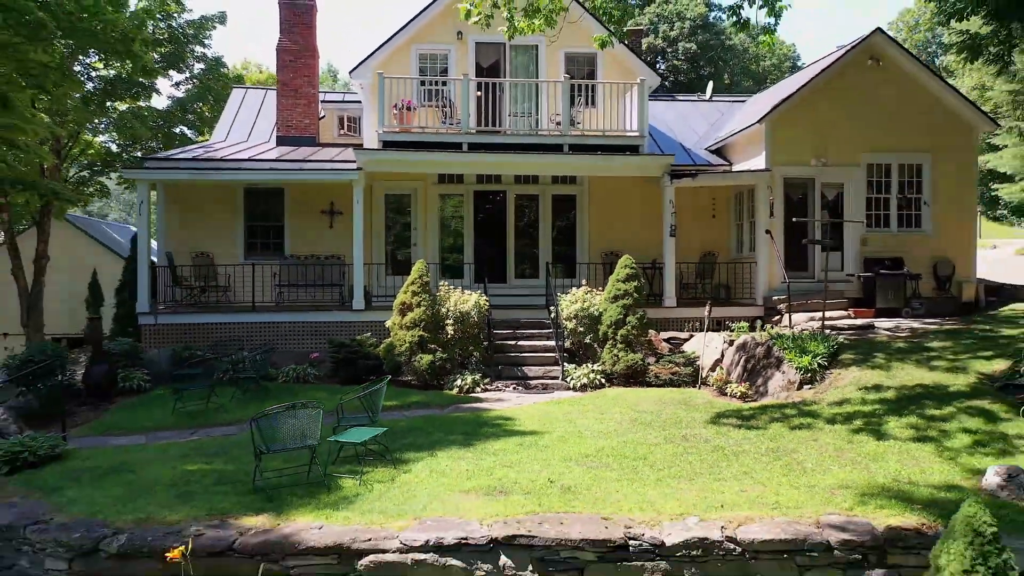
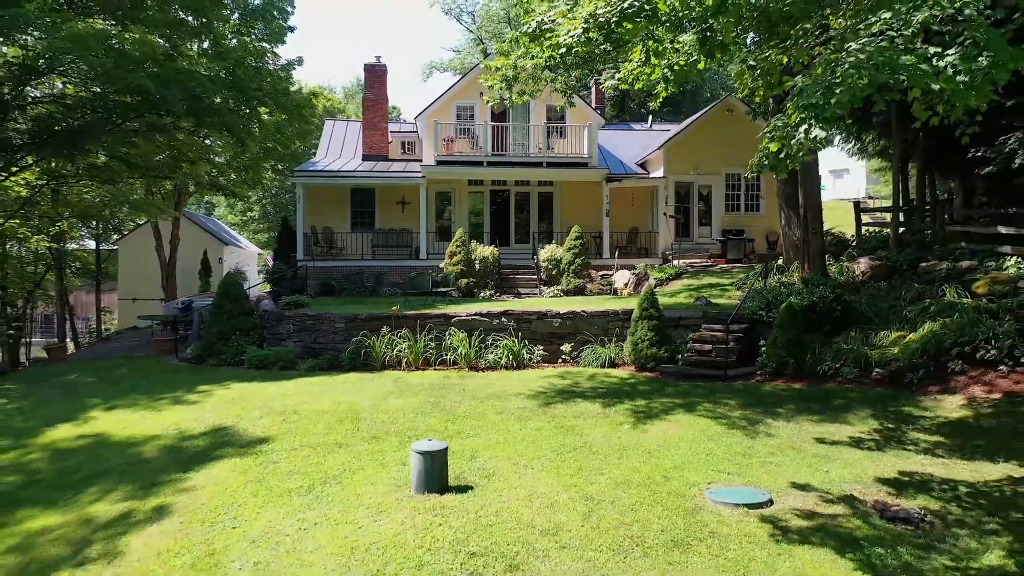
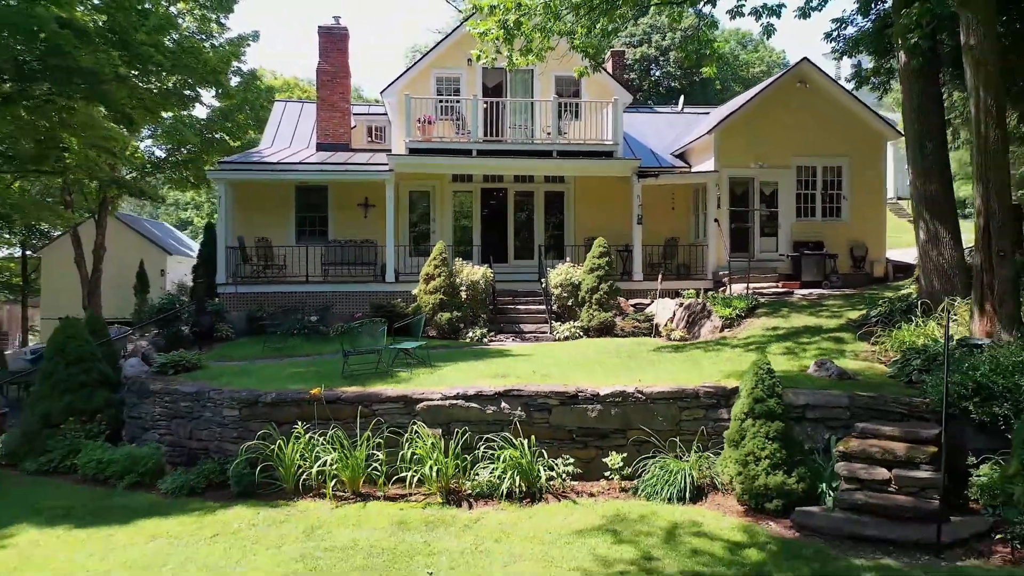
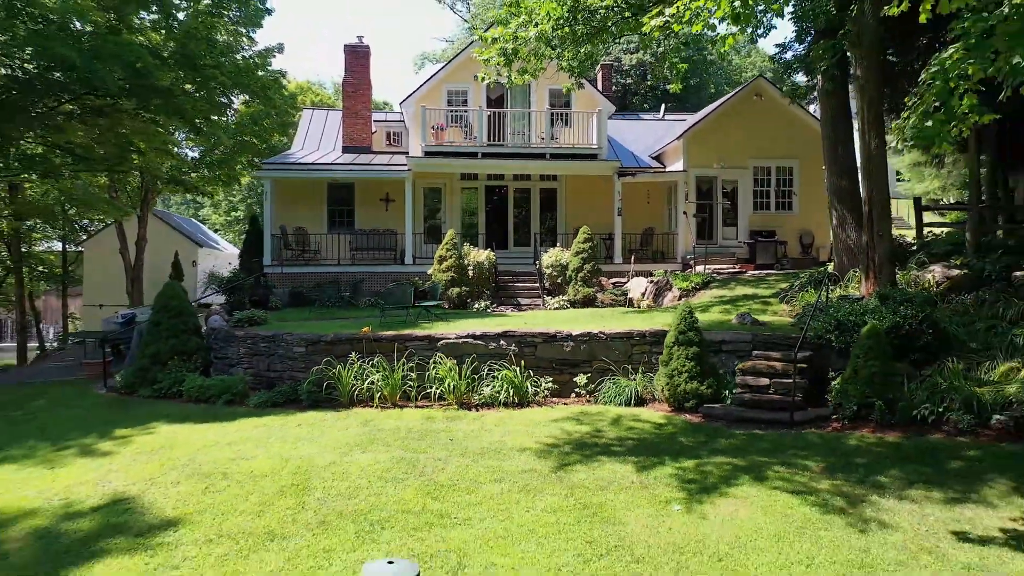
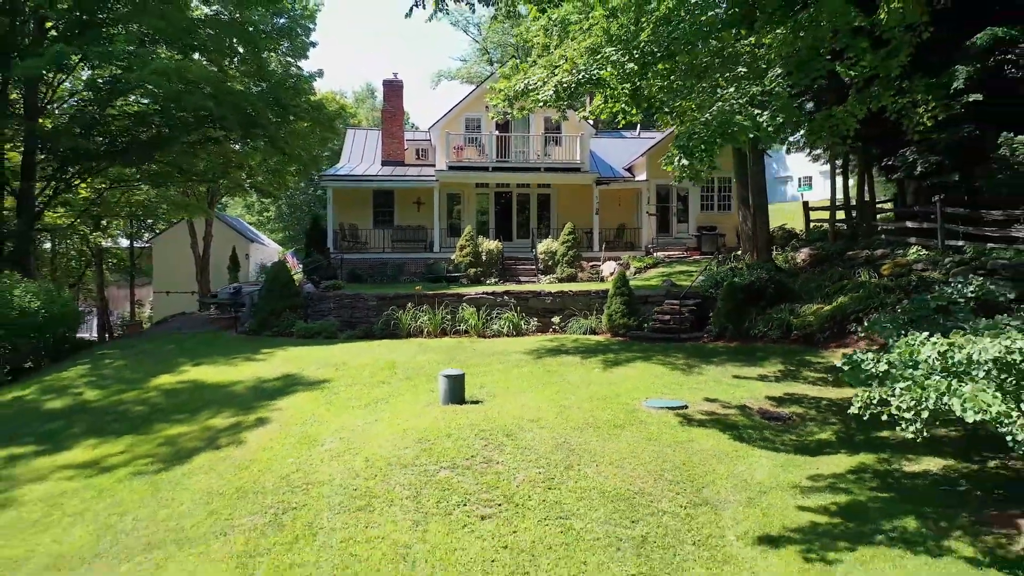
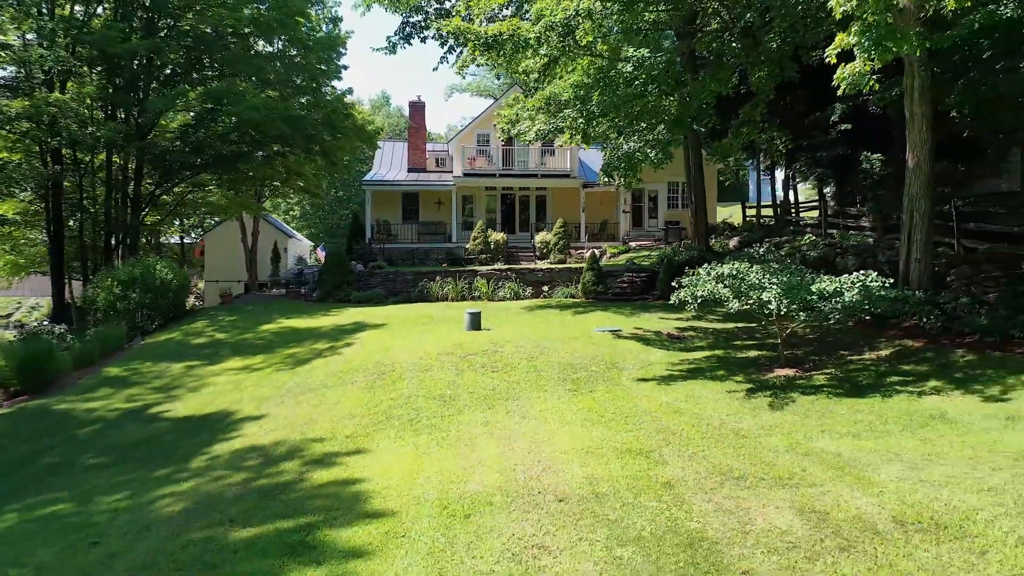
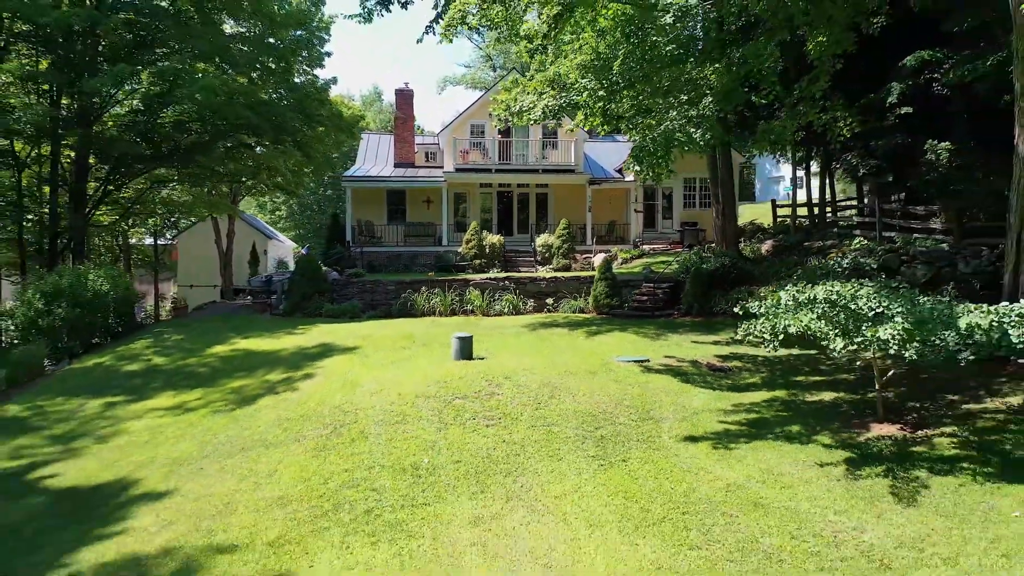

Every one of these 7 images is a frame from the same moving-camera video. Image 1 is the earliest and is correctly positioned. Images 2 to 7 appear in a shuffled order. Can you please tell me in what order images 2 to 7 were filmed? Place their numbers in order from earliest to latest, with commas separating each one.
3, 4, 2, 5, 7, 6
